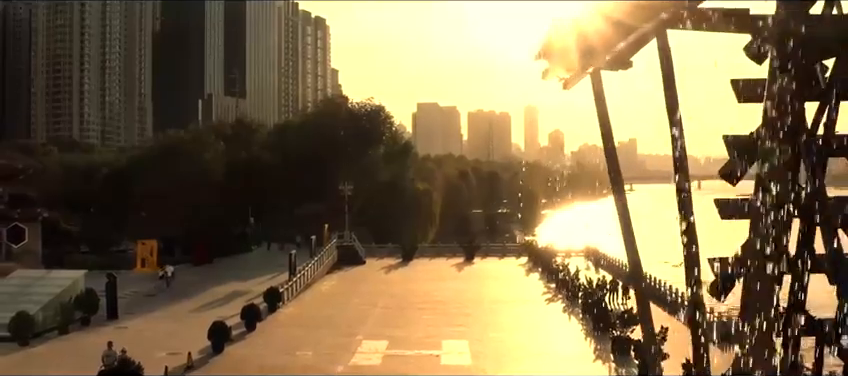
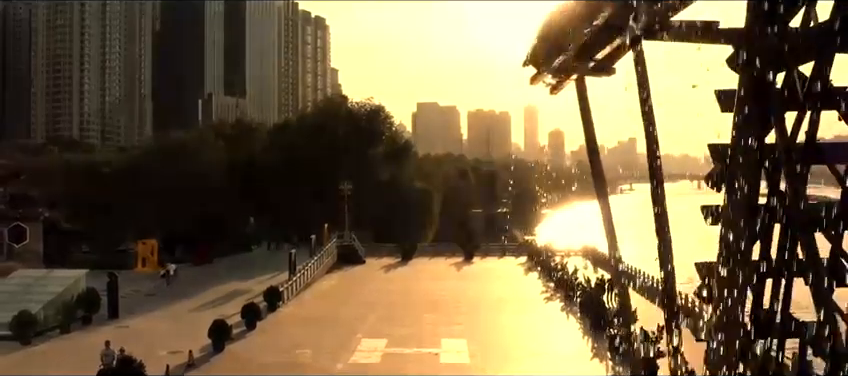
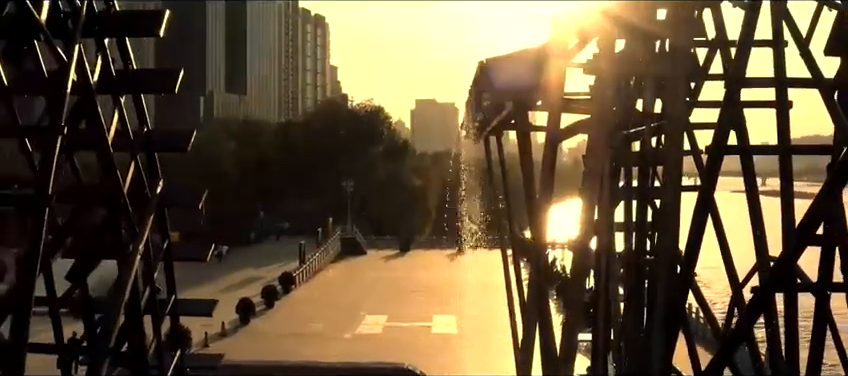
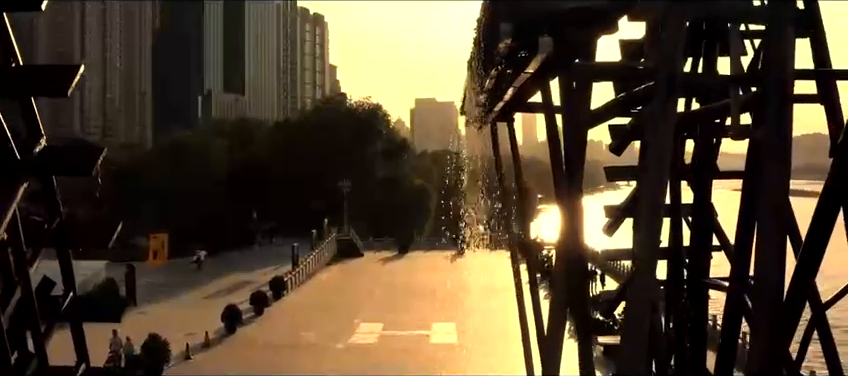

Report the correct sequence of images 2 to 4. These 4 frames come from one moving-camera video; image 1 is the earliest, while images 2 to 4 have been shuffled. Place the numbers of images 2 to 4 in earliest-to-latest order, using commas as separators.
2, 4, 3
